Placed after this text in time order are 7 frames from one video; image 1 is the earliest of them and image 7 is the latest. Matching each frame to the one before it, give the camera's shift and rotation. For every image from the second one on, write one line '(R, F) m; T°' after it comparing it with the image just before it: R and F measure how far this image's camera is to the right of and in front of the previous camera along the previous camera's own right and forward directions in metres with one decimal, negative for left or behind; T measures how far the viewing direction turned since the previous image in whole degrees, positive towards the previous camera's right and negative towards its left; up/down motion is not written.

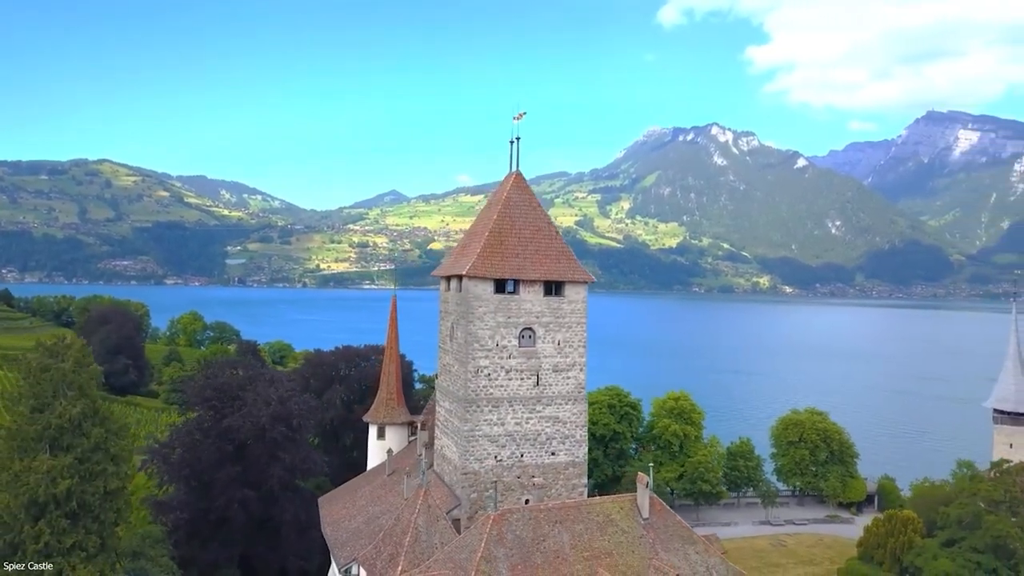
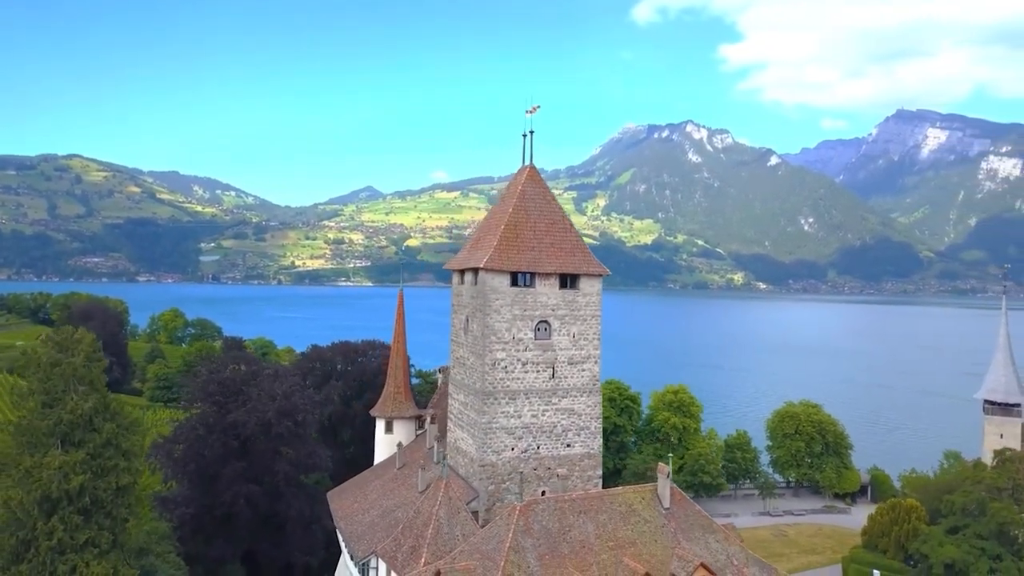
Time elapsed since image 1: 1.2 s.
(-1.5, -0.1) m; +2°
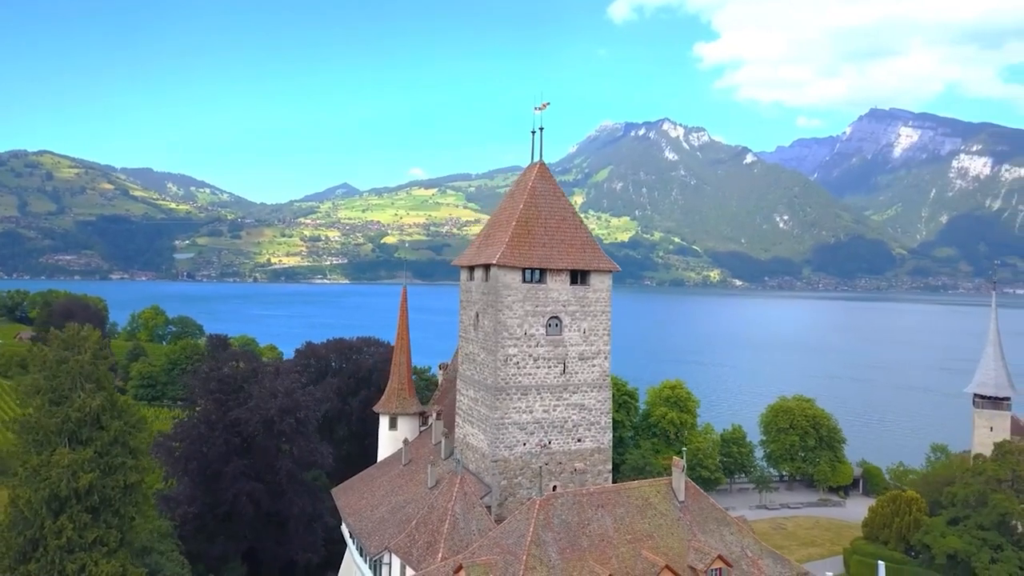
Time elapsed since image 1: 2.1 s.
(-1.2, -0.1) m; +1°
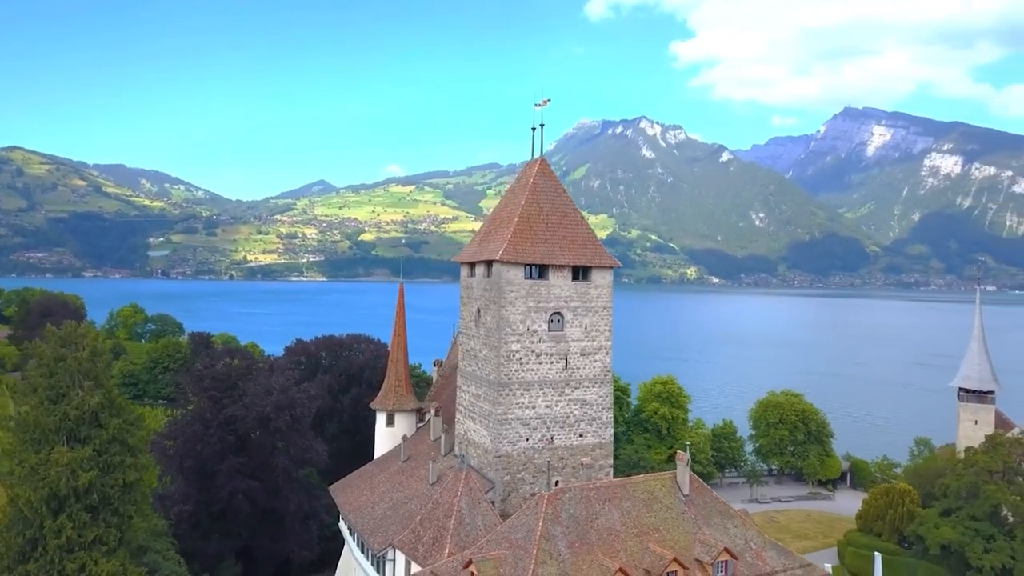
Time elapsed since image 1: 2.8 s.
(-0.9, -0.1) m; +1°
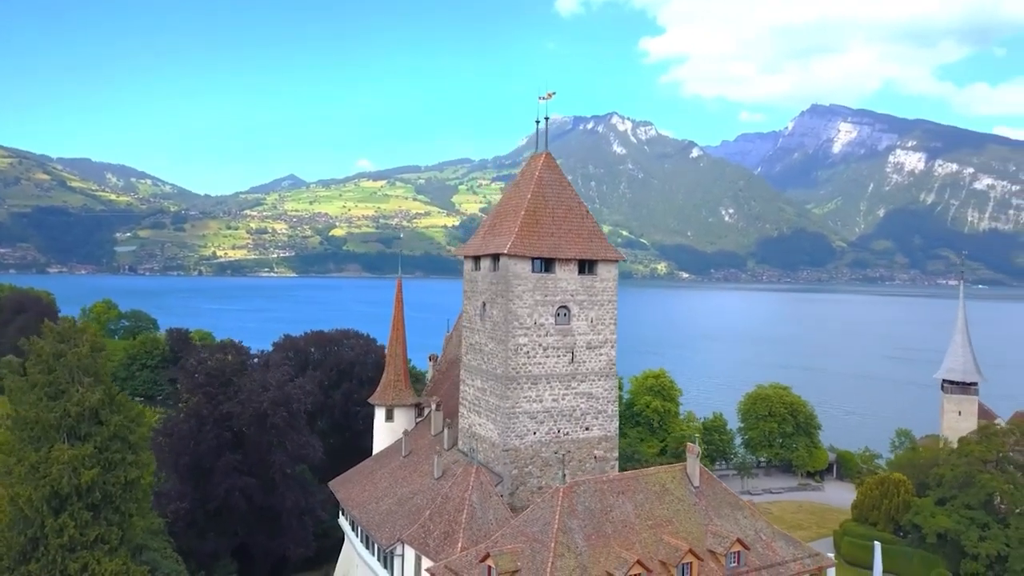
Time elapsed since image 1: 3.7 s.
(-1.3, +0.1) m; +2°
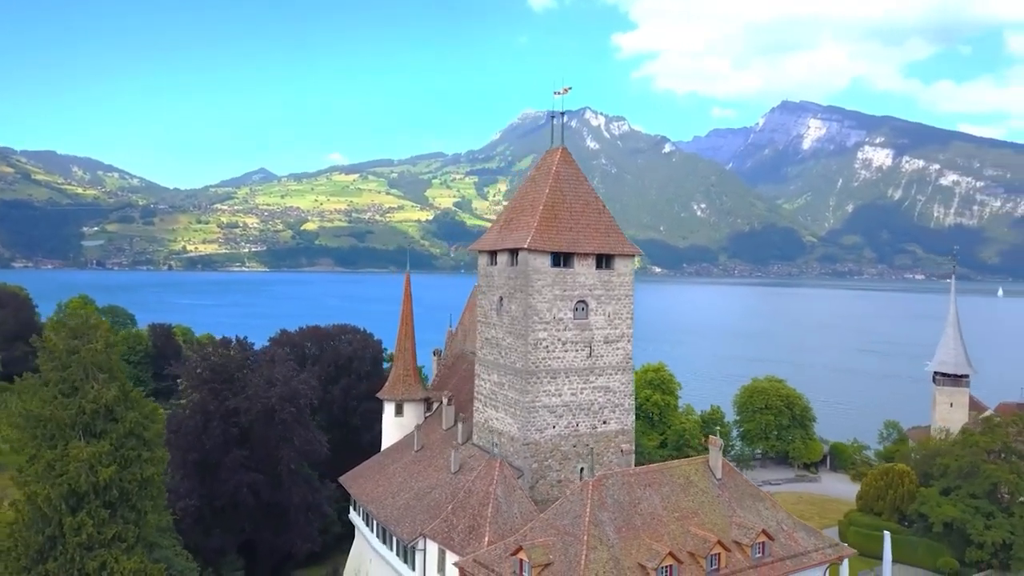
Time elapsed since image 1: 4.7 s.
(-1.7, 0.0) m; +2°
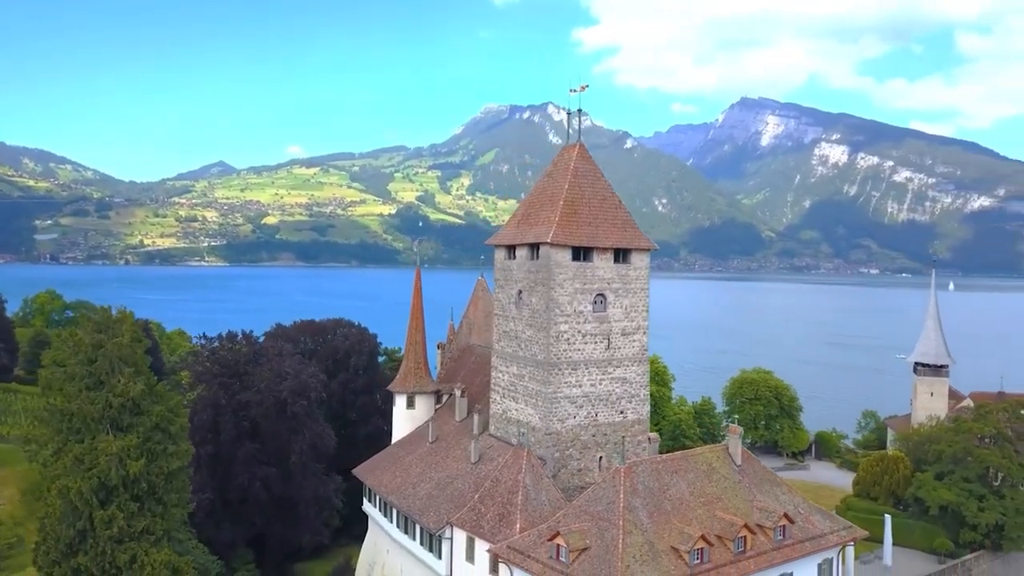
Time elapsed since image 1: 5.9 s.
(-2.2, -0.7) m; +2°
